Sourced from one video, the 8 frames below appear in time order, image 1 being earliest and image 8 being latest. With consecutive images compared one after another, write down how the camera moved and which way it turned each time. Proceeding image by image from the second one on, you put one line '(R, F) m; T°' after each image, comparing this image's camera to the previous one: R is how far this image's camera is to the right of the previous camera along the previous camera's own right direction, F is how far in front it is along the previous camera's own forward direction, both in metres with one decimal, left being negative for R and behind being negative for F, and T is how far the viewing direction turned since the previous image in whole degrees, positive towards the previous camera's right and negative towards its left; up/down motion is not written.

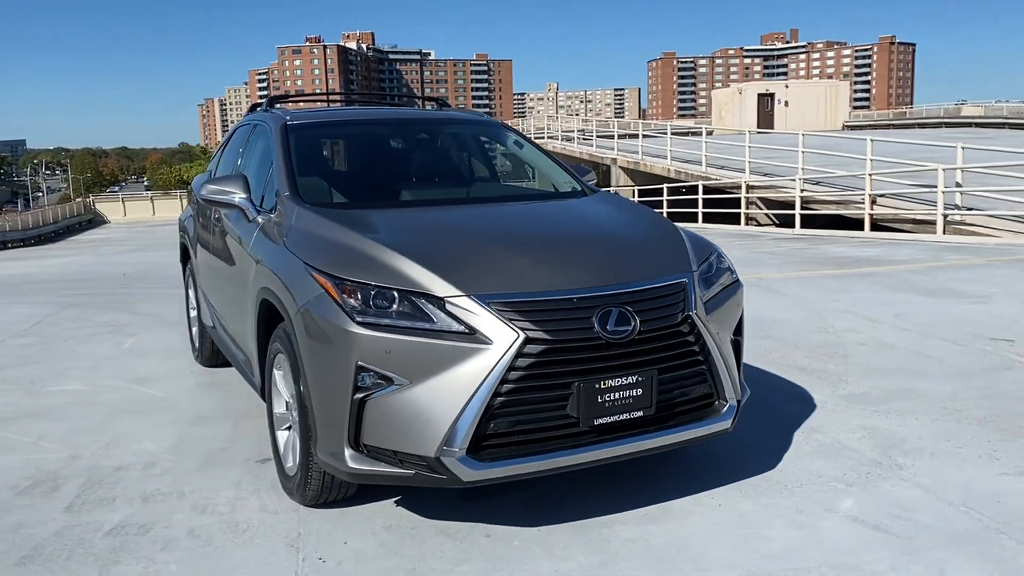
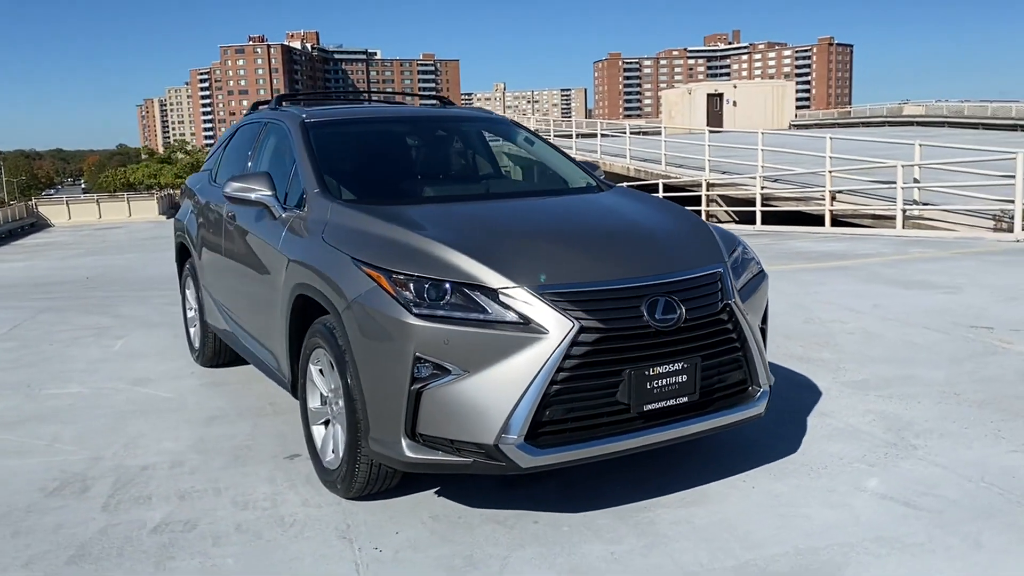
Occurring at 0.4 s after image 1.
(-0.4, -0.1) m; +3°
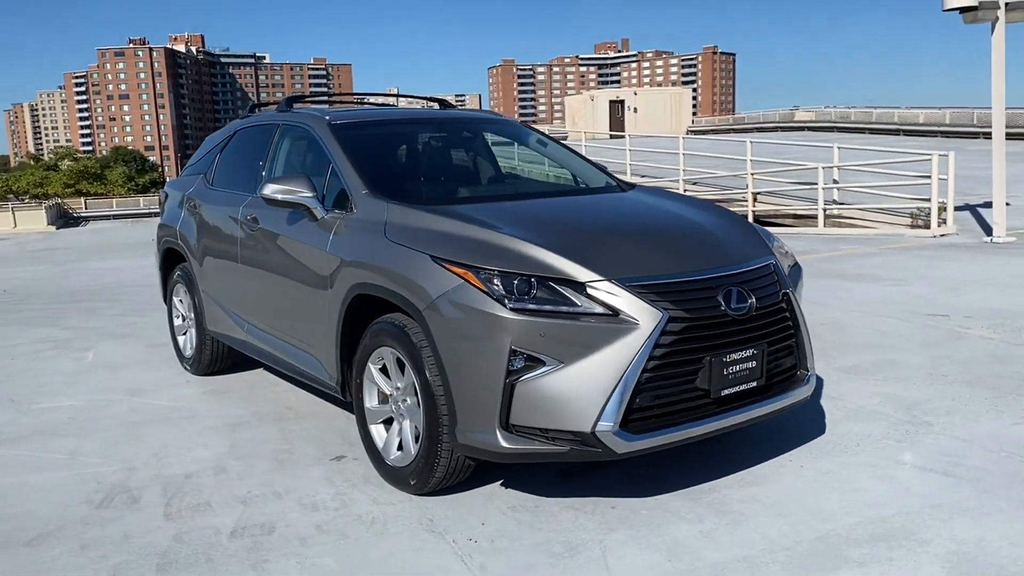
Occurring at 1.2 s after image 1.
(-0.7, -0.1) m; +7°
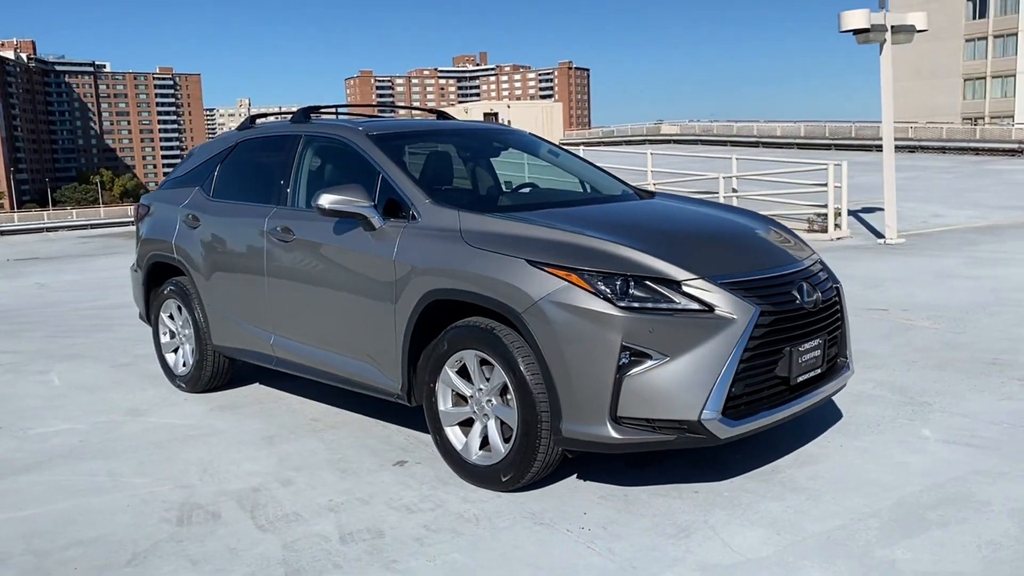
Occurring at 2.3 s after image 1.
(-0.9, -0.1) m; +9°
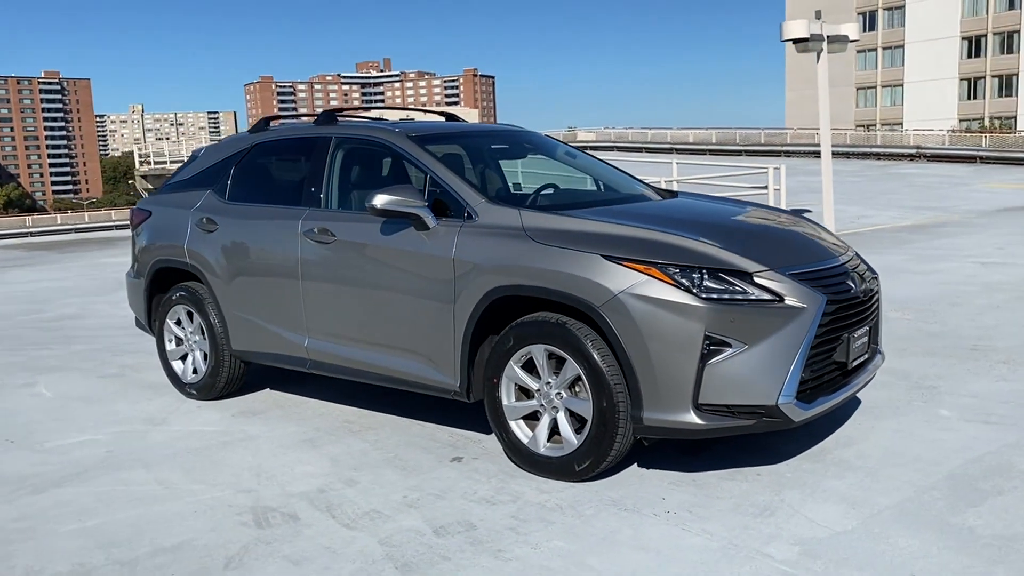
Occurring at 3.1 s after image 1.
(-0.7, -0.1) m; +6°
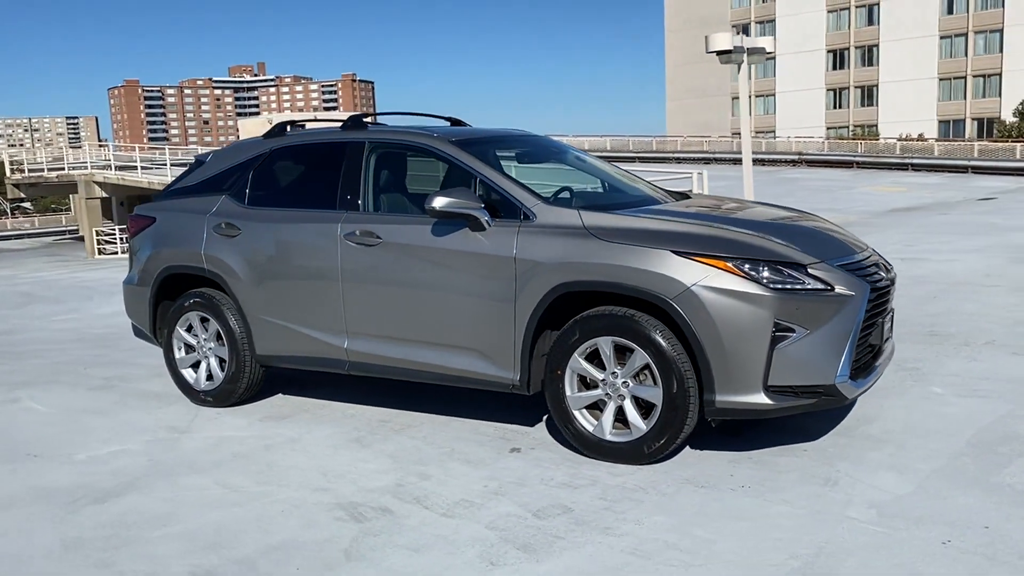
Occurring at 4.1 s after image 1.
(-0.9, -0.1) m; +8°
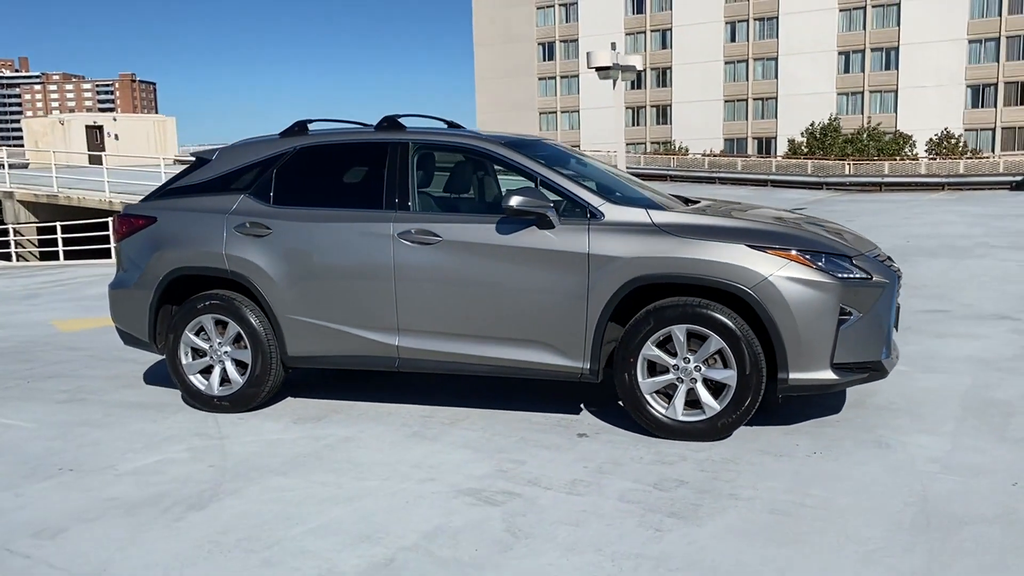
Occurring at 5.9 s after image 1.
(-1.4, -0.1) m; +13°
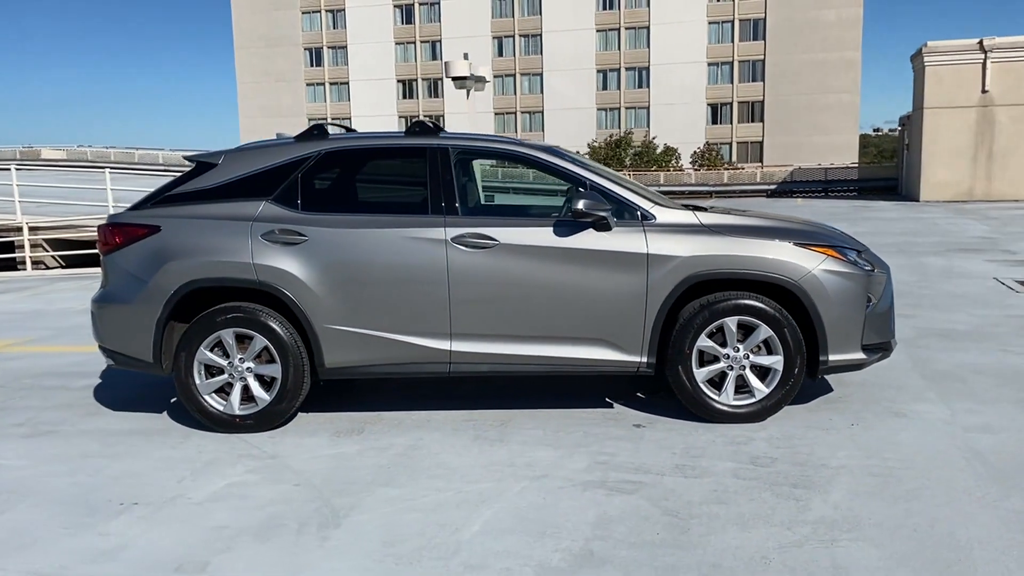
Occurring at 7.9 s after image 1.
(-1.7, +0.1) m; +16°
